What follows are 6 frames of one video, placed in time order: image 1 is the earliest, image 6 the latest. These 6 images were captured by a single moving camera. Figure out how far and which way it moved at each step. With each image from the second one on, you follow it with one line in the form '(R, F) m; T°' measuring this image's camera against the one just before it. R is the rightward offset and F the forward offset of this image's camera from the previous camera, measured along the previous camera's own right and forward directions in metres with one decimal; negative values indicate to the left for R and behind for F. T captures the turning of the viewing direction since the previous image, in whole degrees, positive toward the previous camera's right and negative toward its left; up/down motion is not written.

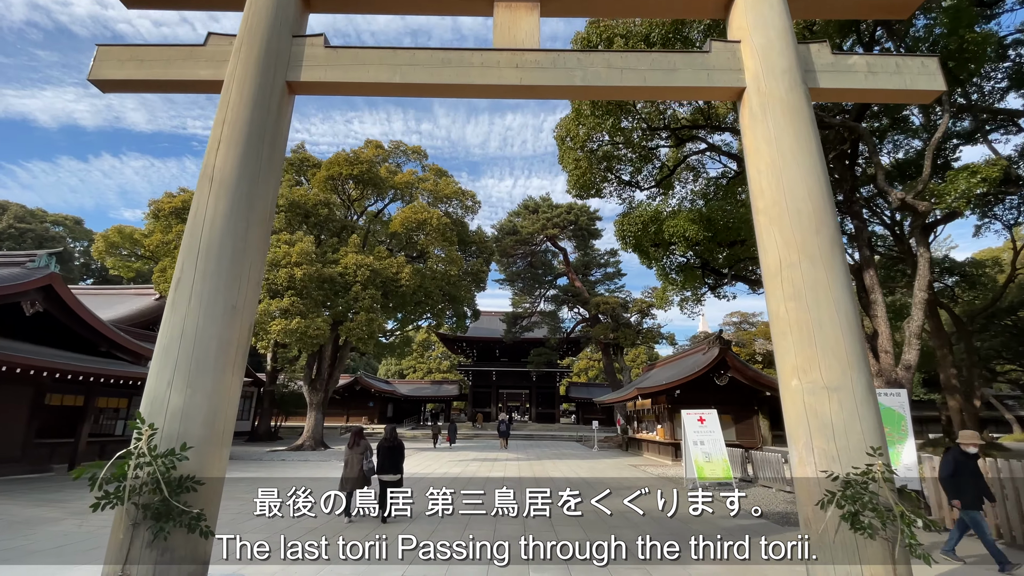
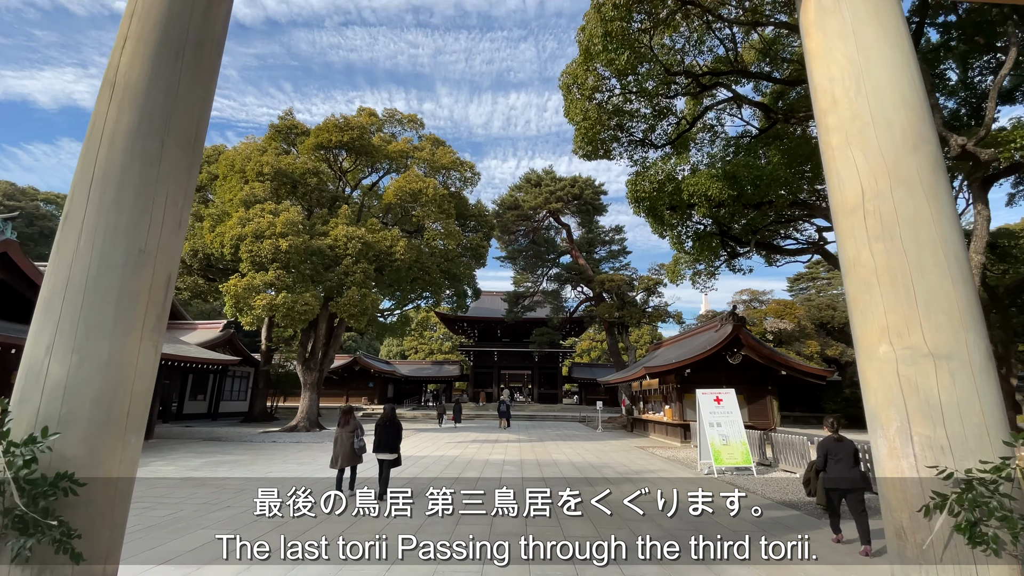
(0.0, +0.8) m; 0°
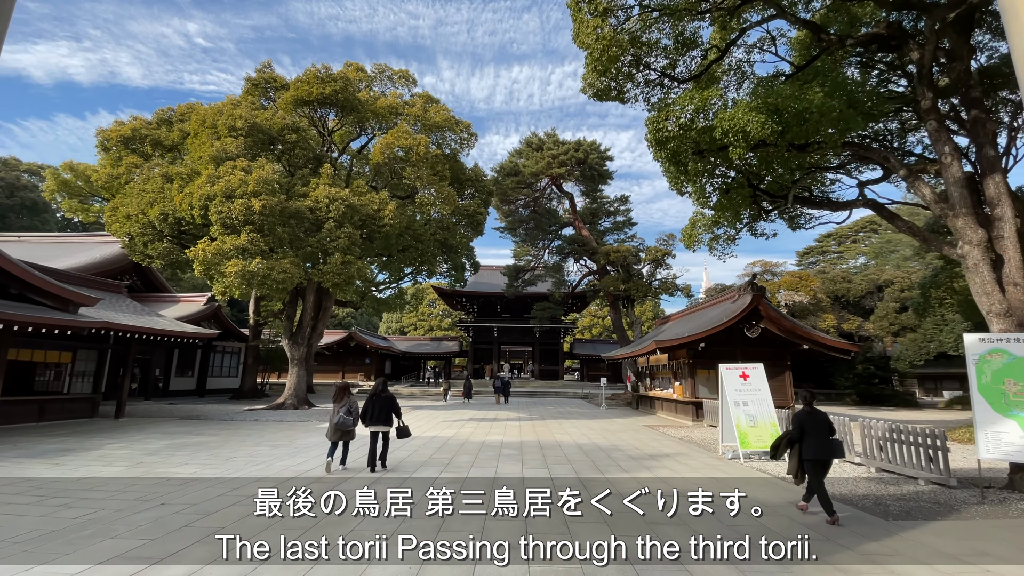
(0.0, +1.1) m; 0°
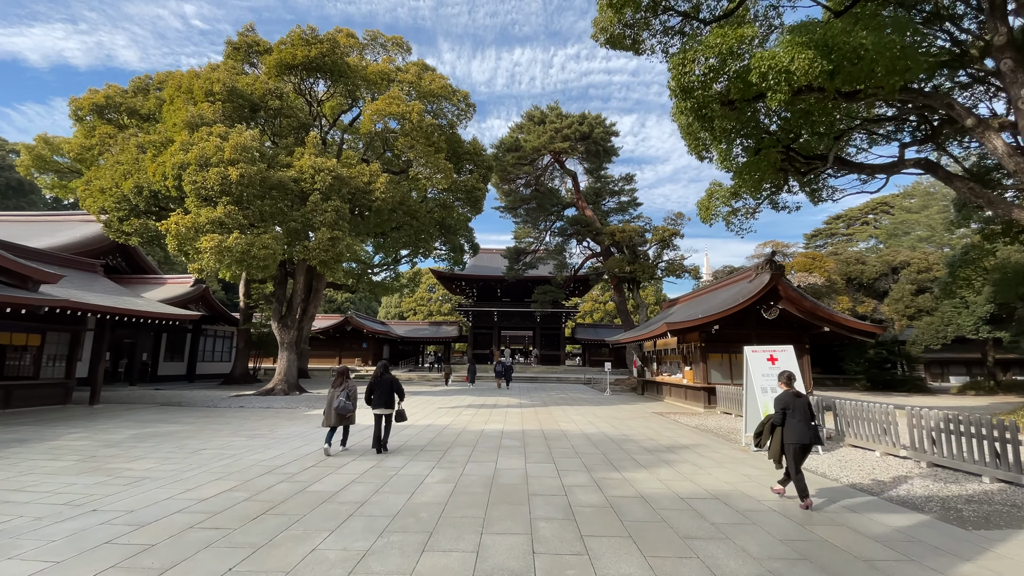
(0.0, +0.8) m; 0°
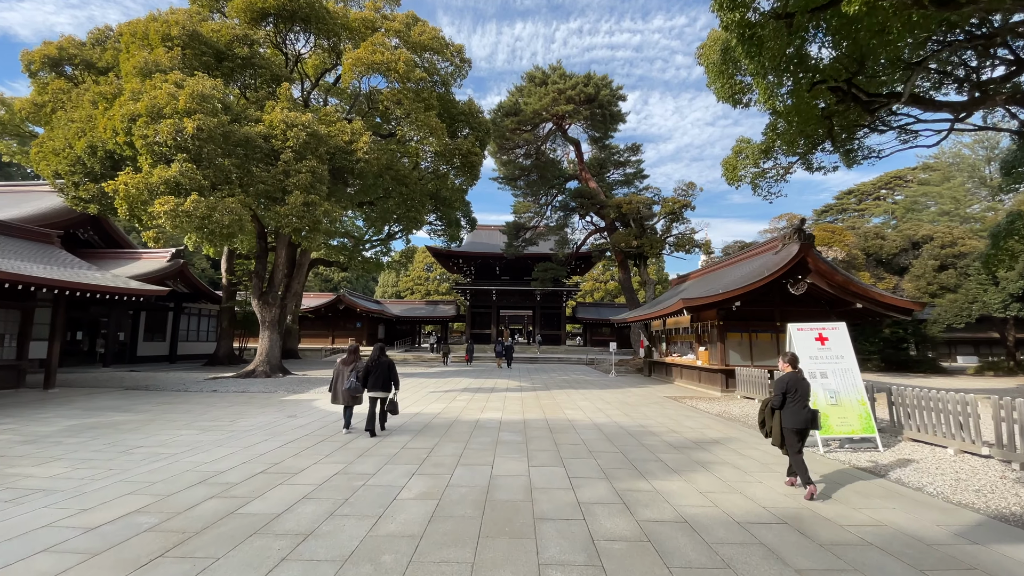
(0.0, +1.1) m; 0°
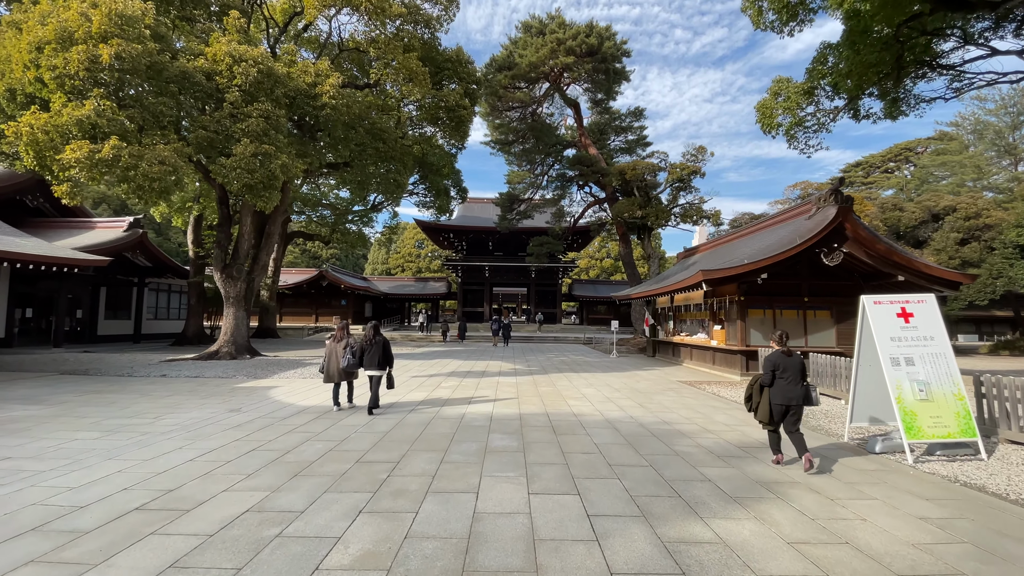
(0.0, +1.4) m; +1°
